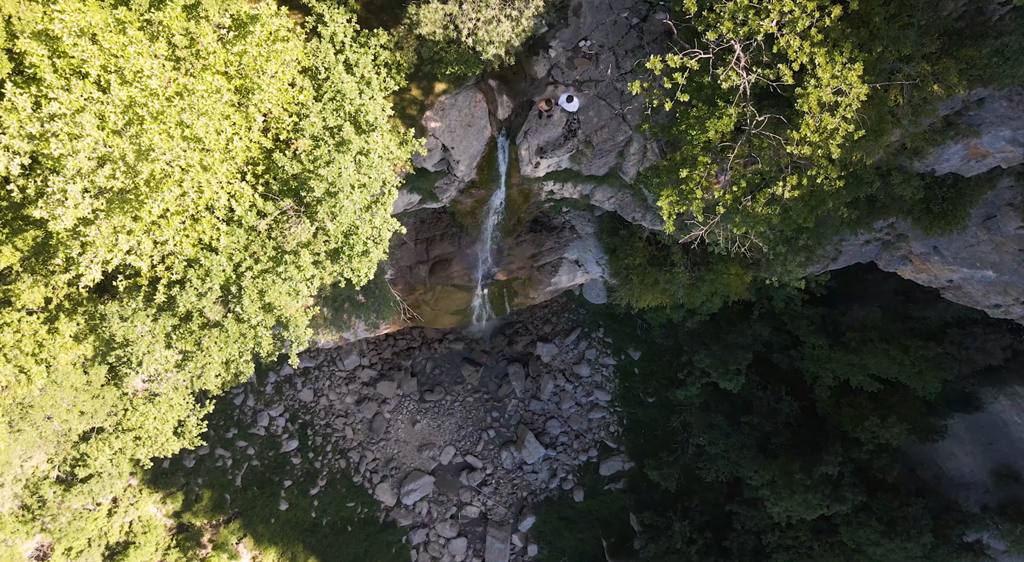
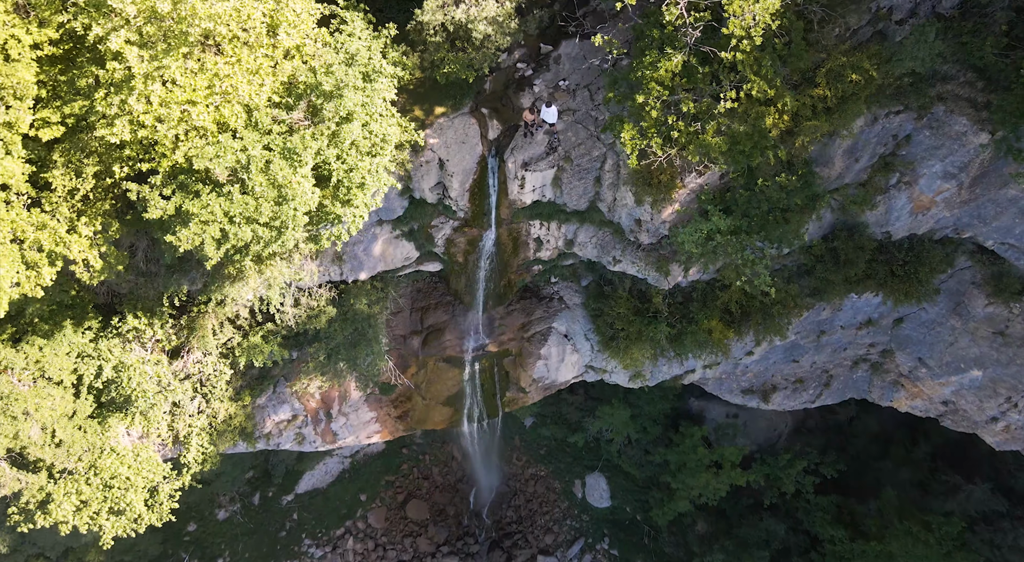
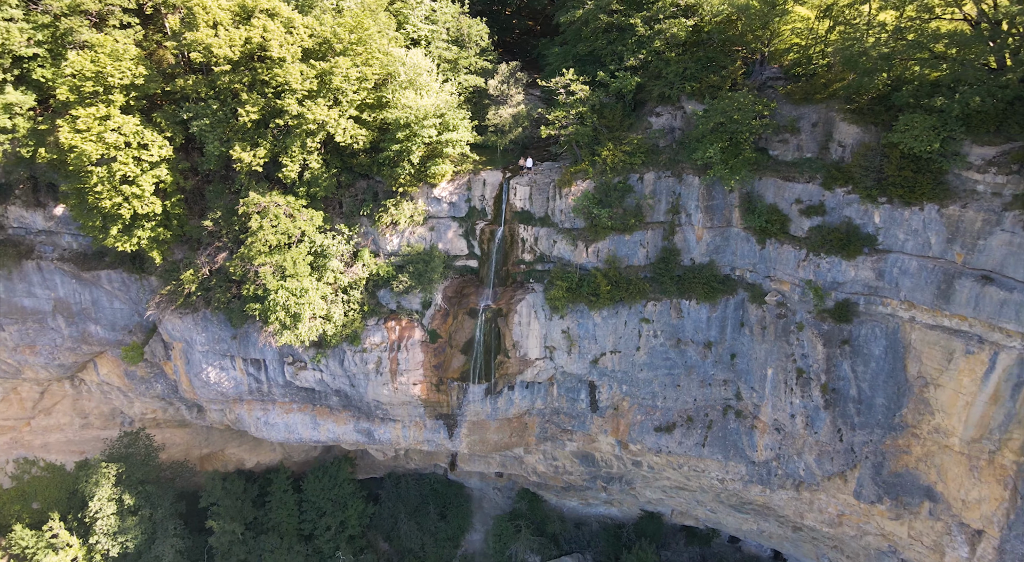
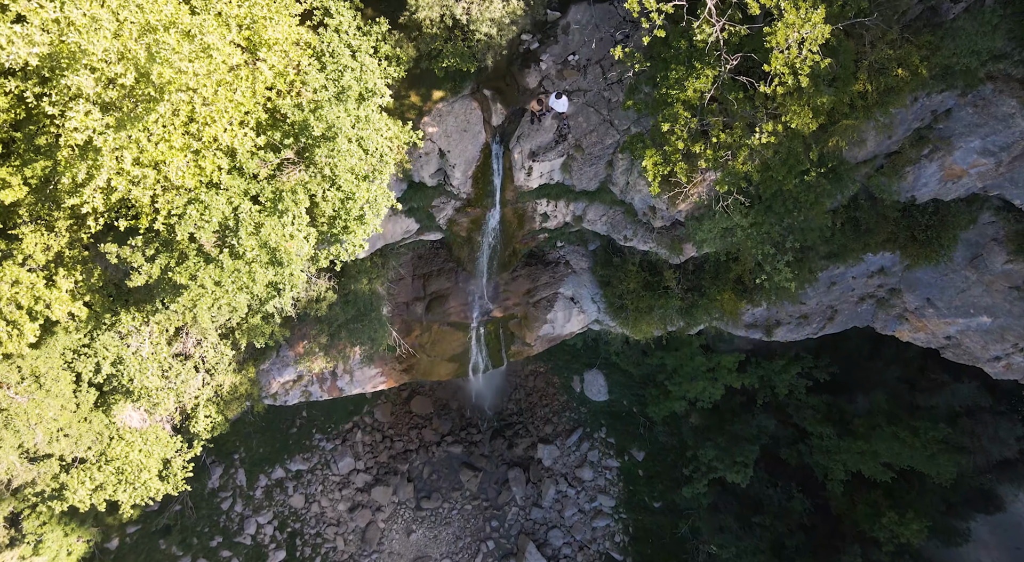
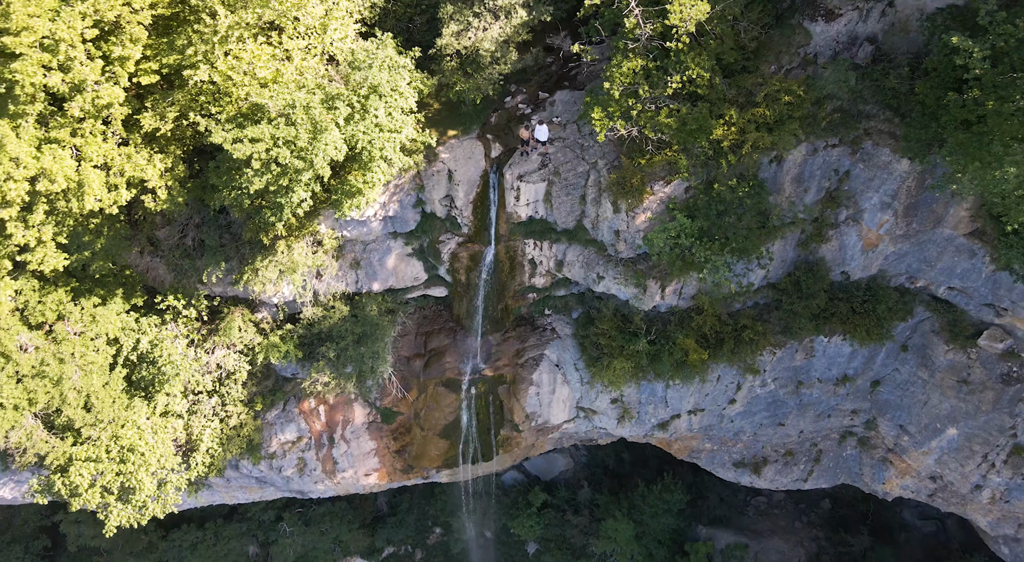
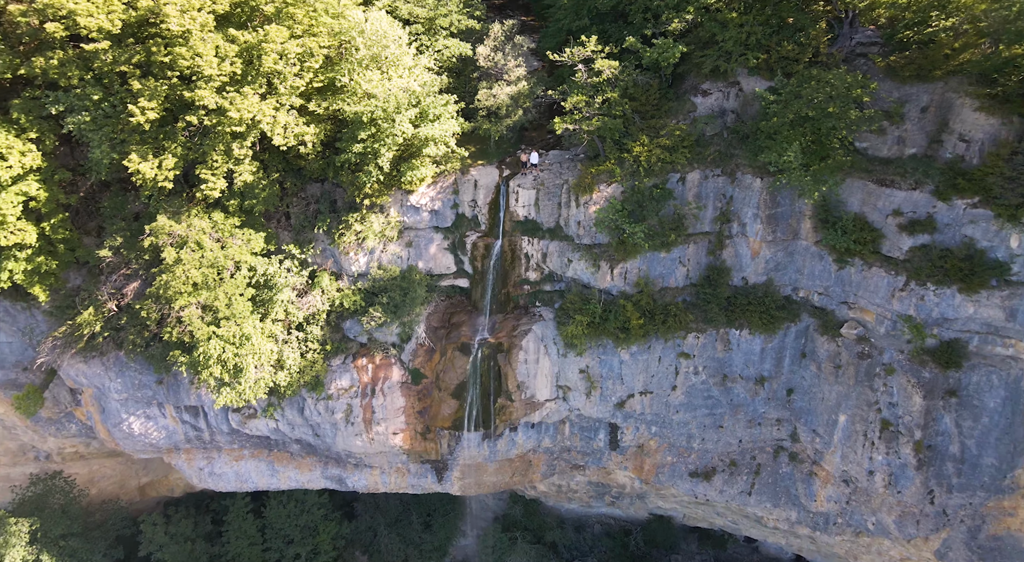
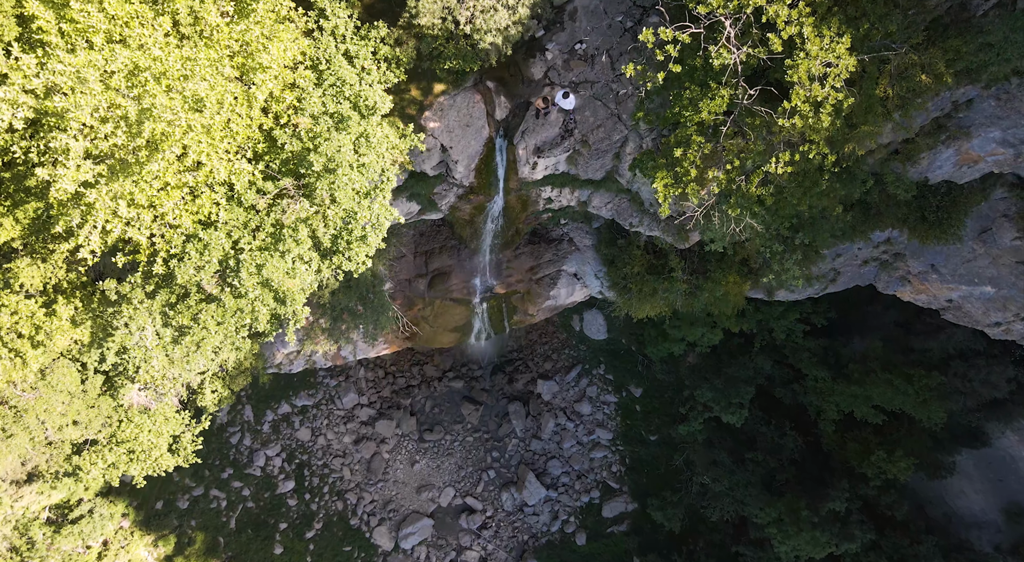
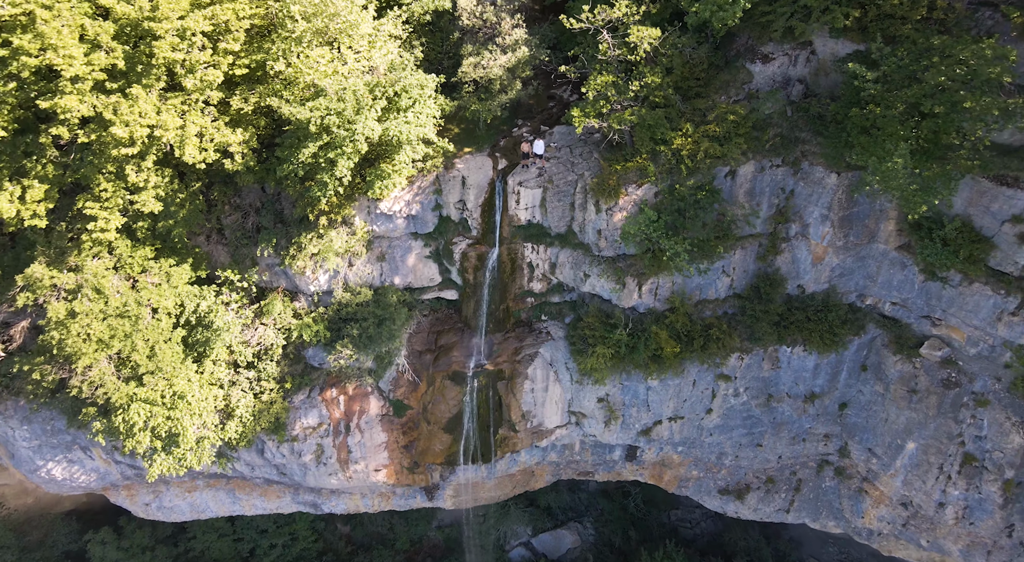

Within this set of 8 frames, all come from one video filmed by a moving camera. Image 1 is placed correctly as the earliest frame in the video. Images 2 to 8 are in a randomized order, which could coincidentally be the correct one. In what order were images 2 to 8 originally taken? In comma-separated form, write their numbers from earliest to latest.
7, 4, 2, 5, 8, 6, 3
